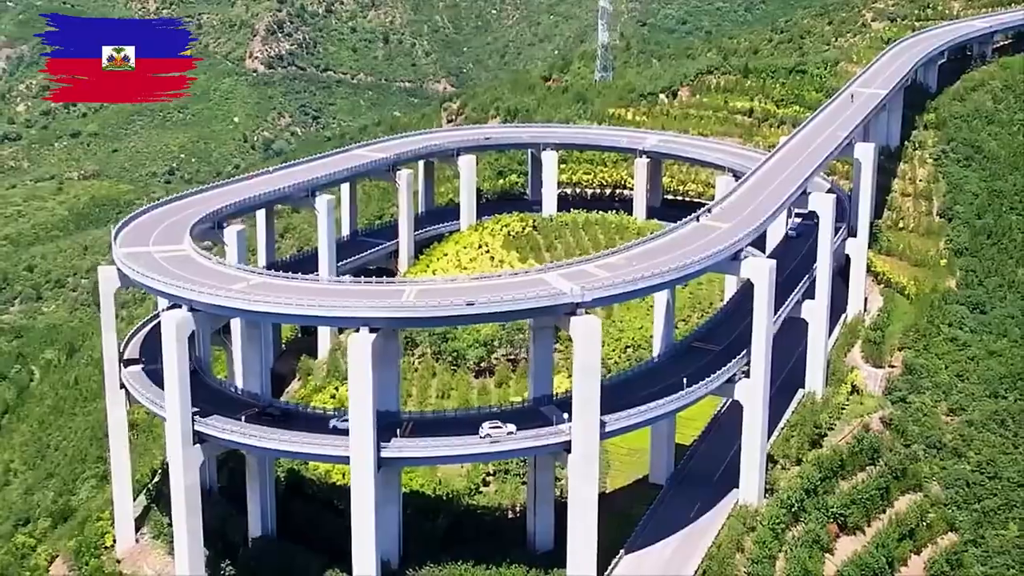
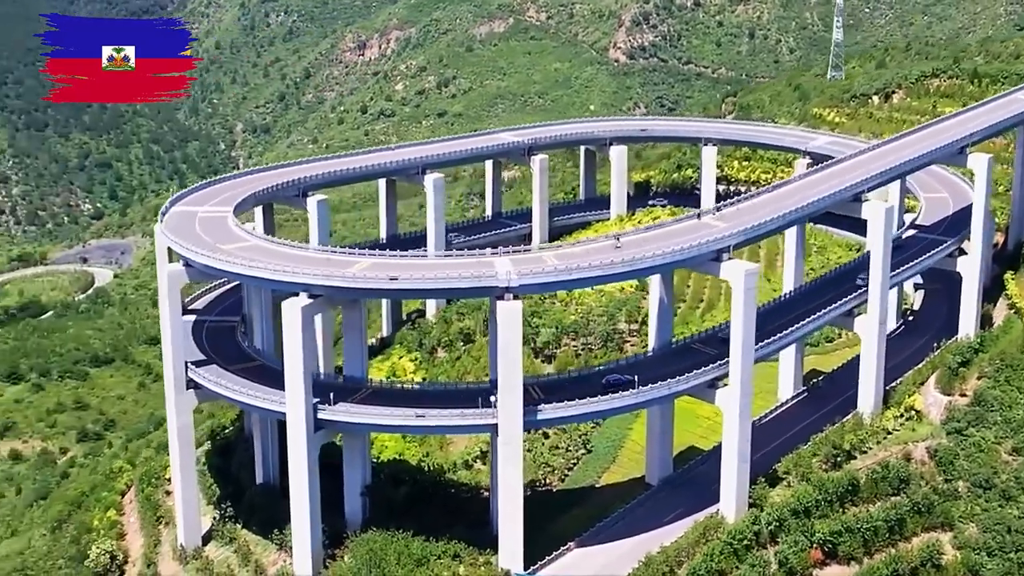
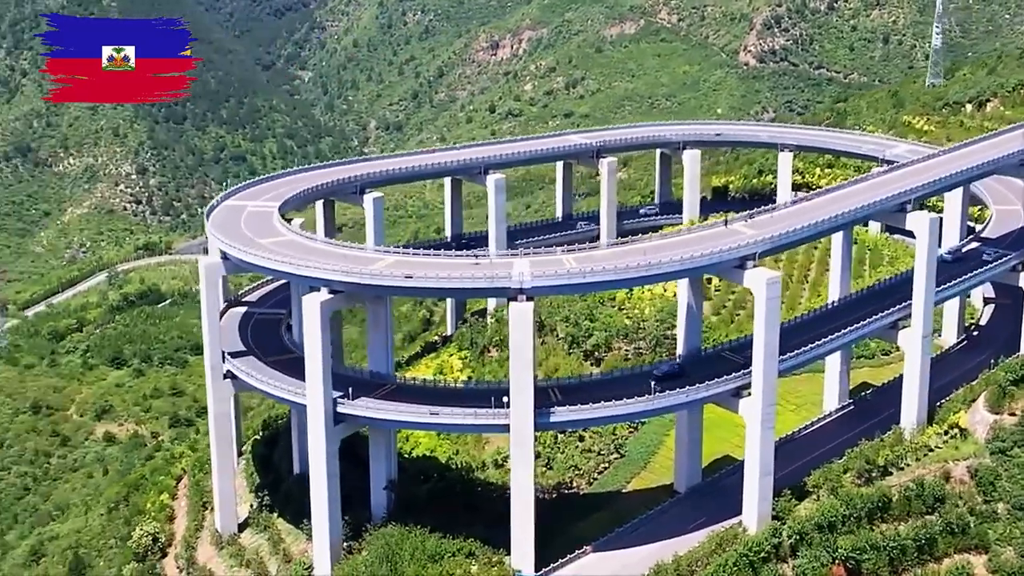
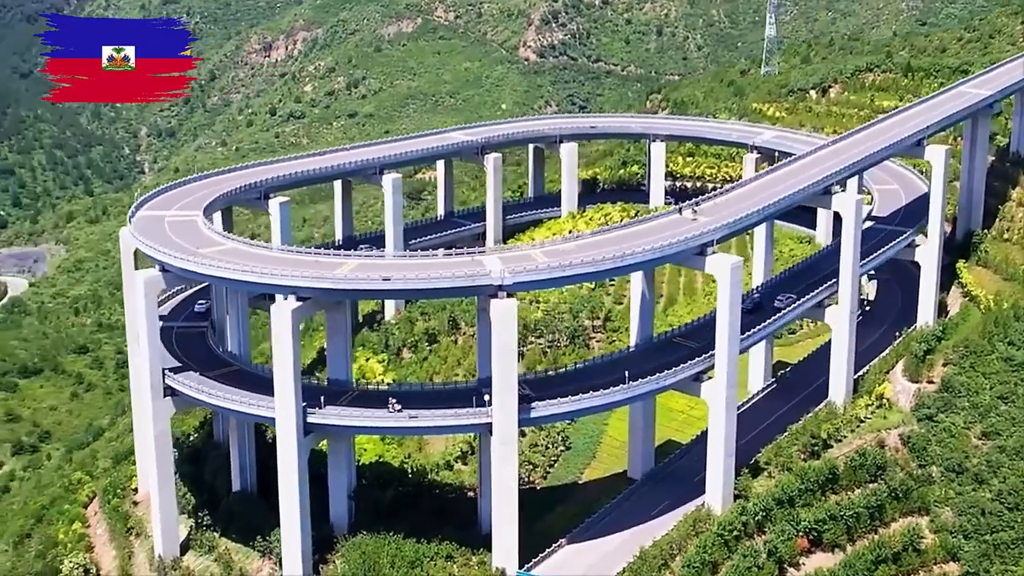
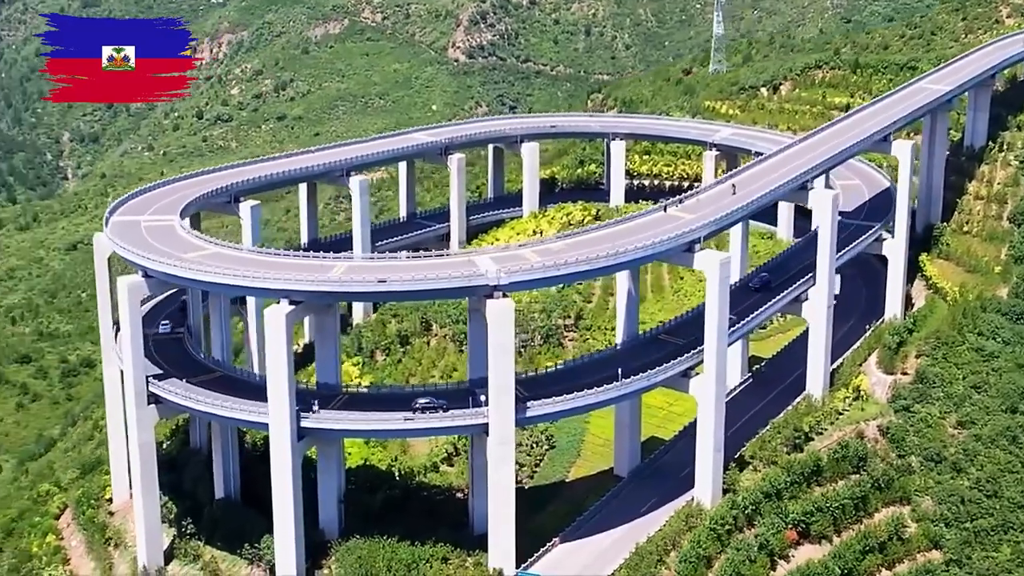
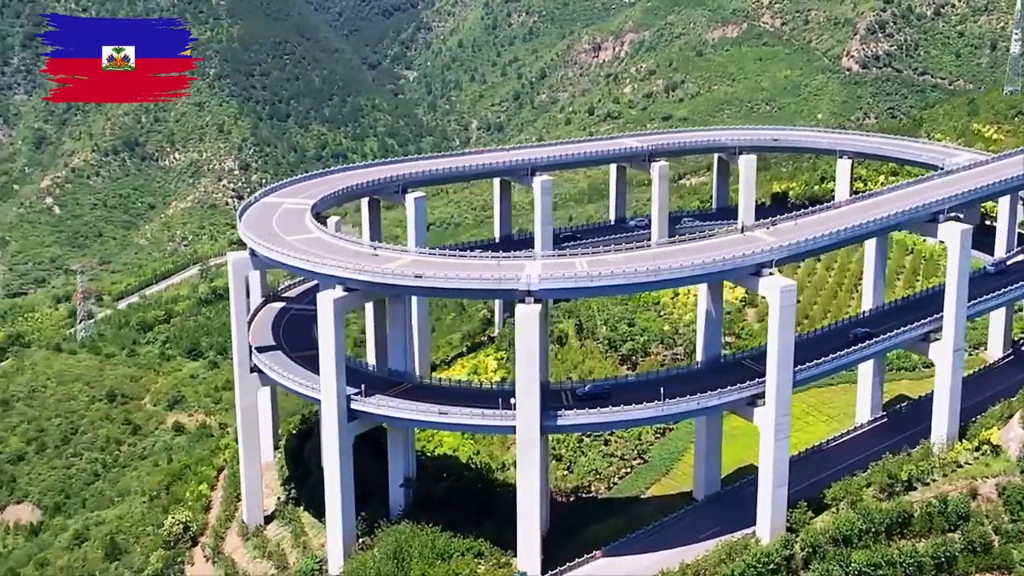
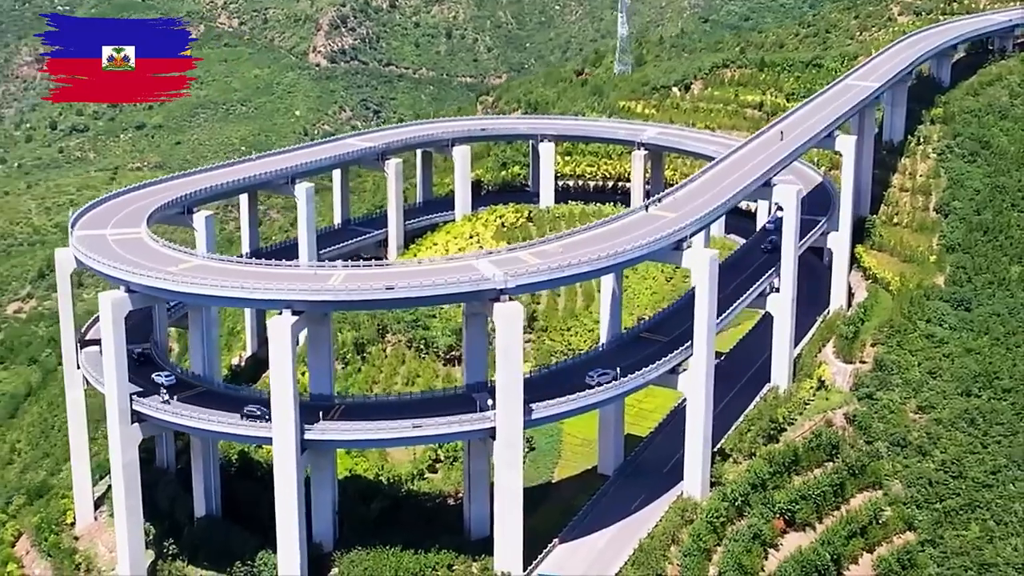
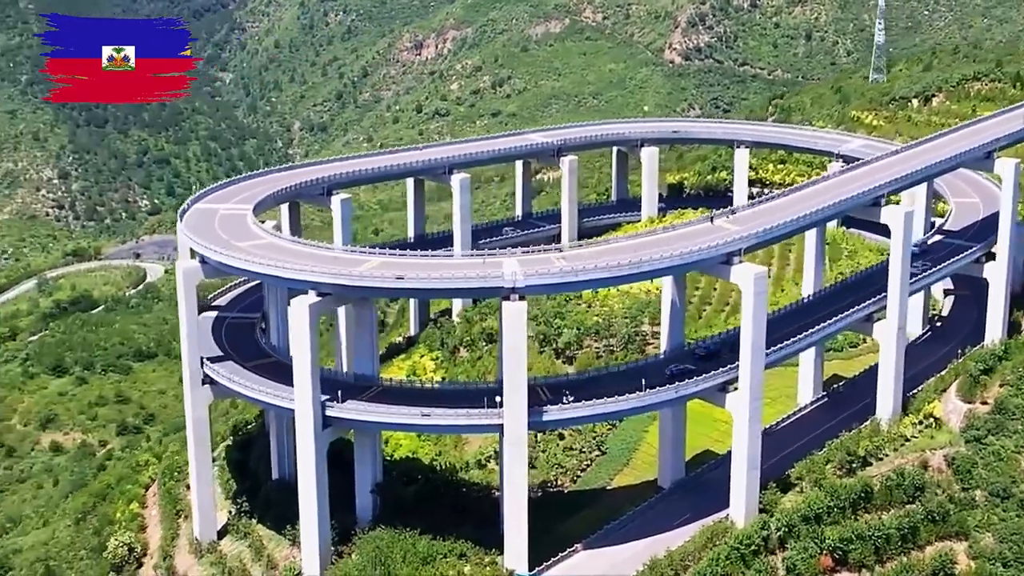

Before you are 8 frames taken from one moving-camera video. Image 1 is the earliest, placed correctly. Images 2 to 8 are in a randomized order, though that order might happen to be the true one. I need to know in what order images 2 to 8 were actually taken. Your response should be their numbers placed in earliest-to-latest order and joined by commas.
7, 5, 4, 2, 8, 3, 6
